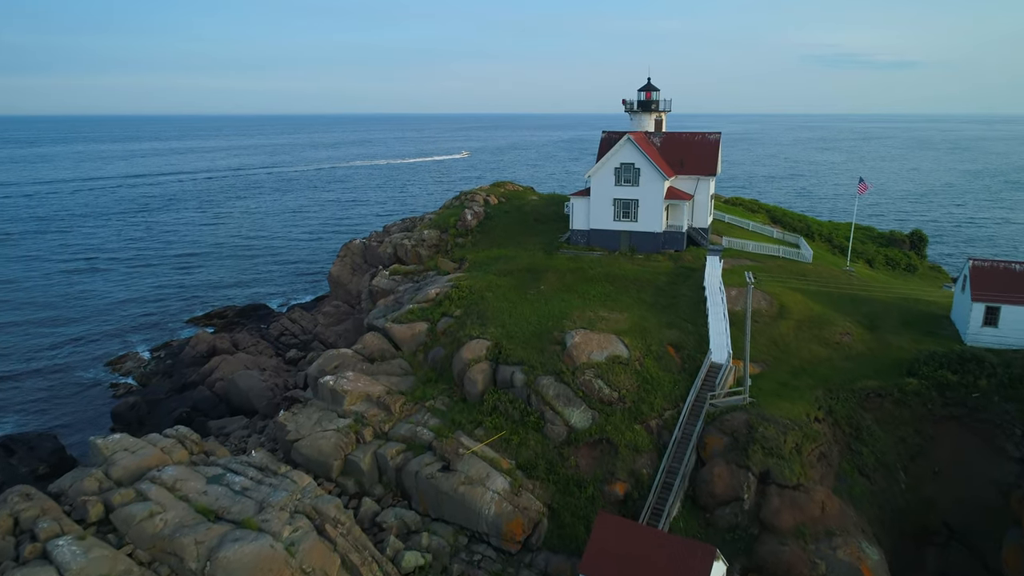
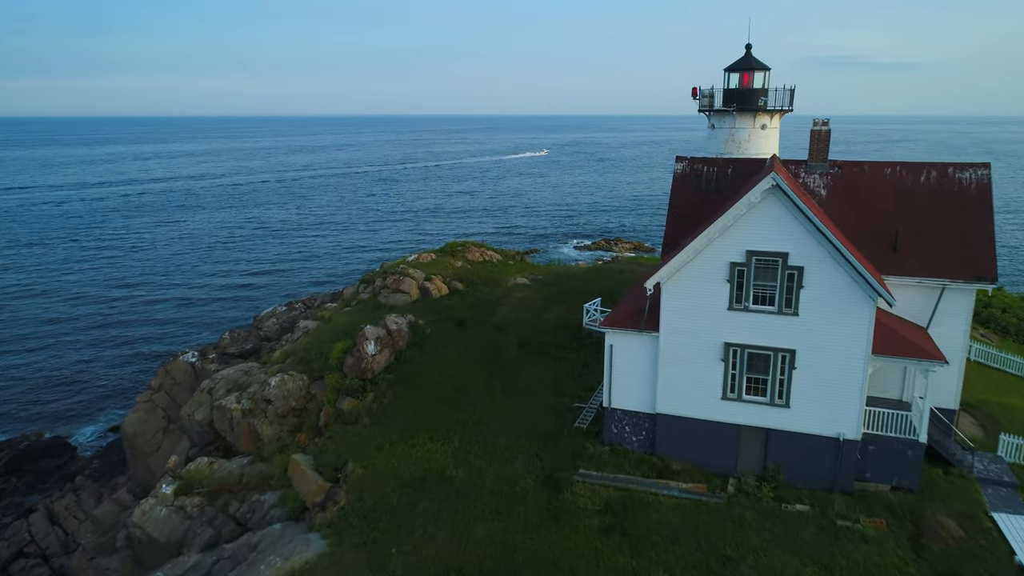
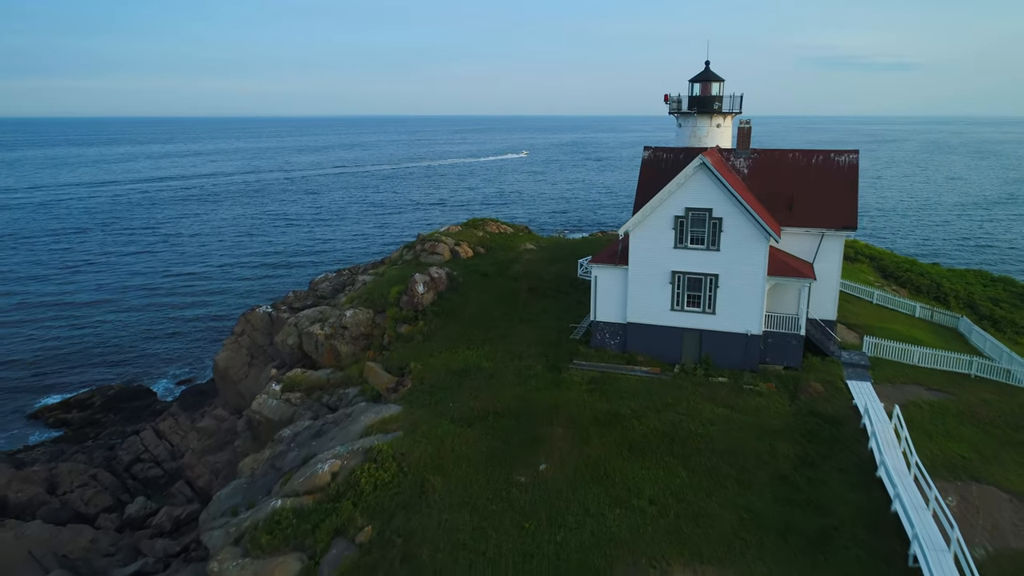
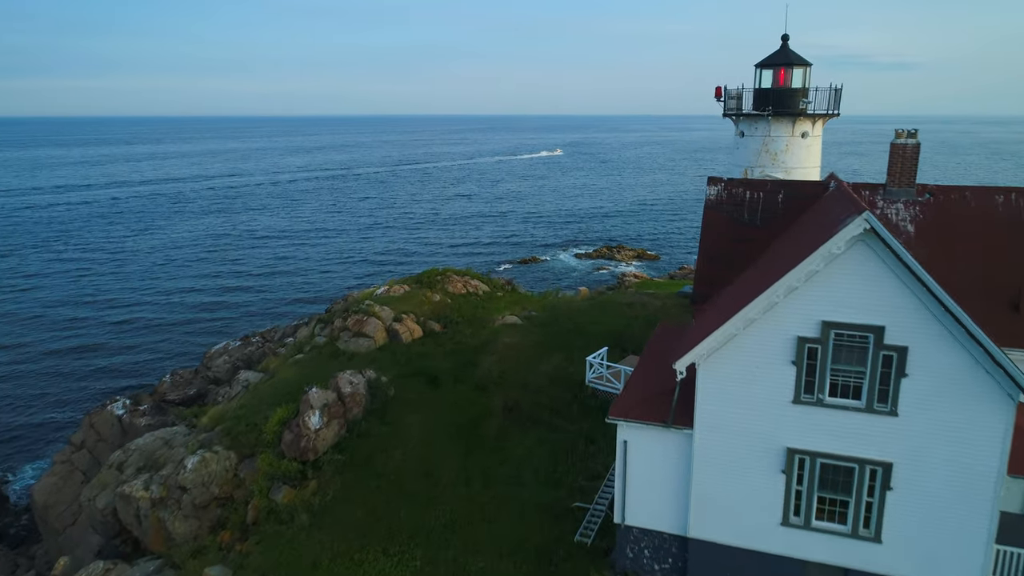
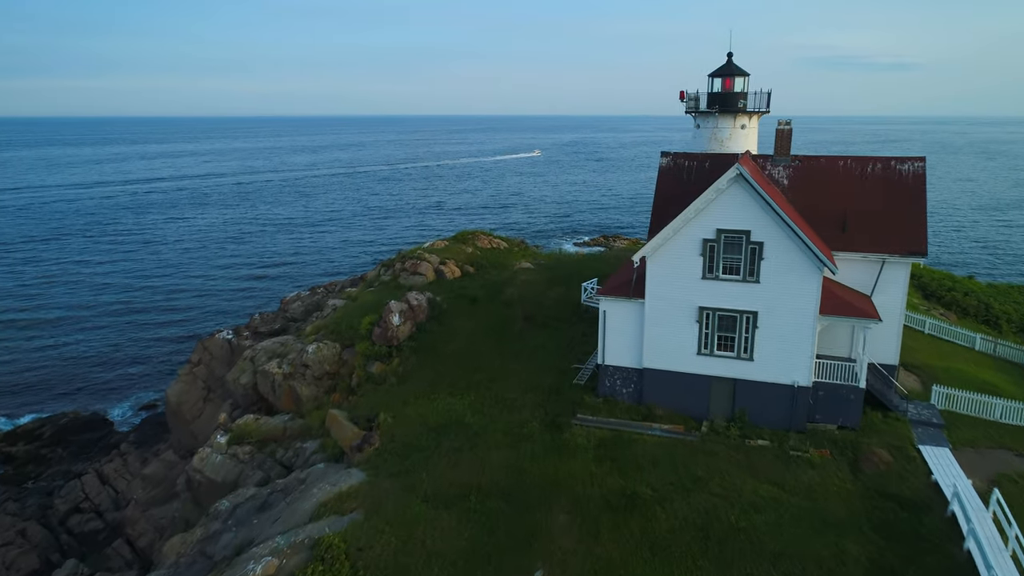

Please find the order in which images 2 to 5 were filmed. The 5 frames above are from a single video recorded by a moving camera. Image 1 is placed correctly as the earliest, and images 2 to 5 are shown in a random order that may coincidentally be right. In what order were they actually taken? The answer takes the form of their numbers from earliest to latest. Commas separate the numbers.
3, 5, 2, 4
